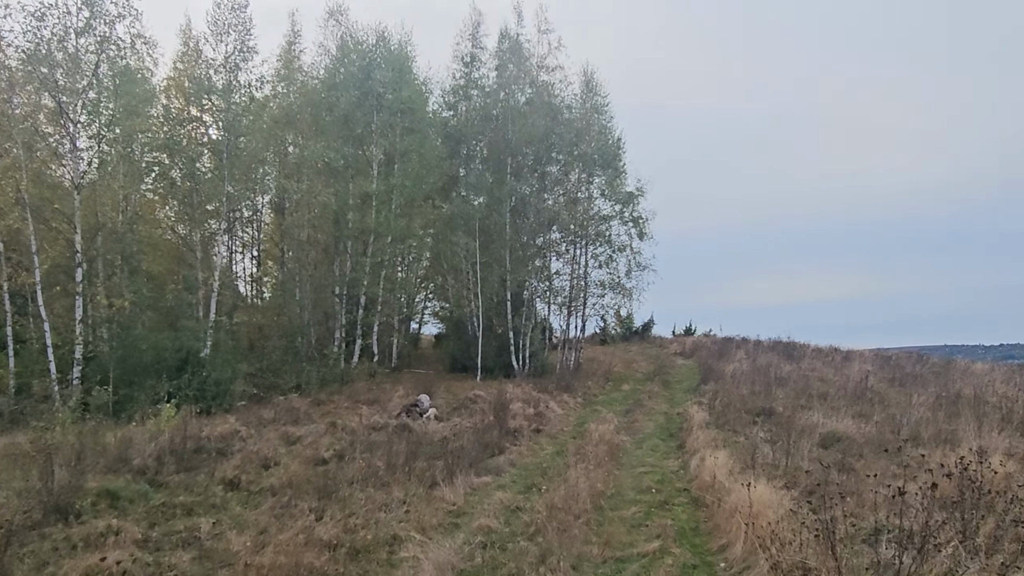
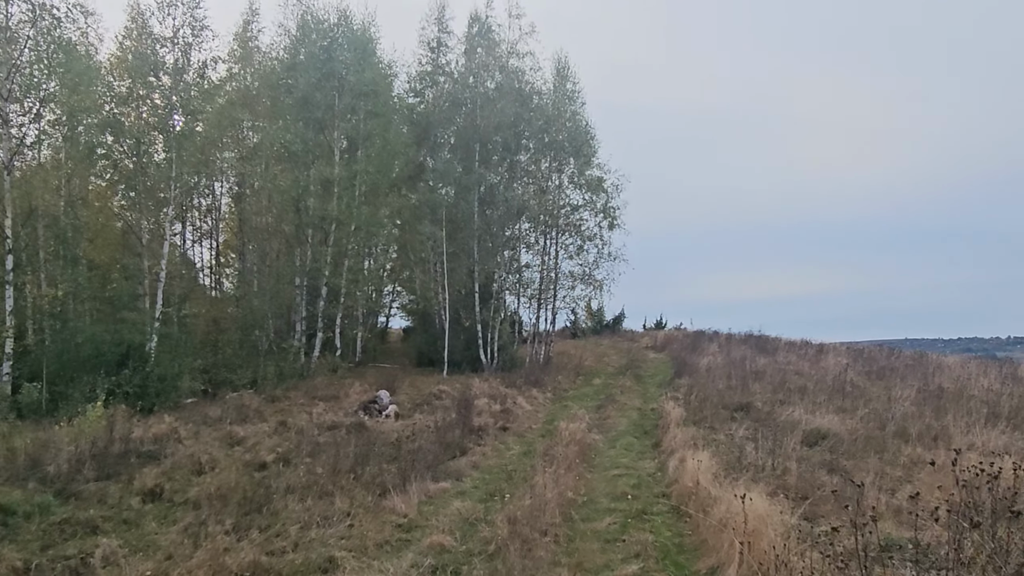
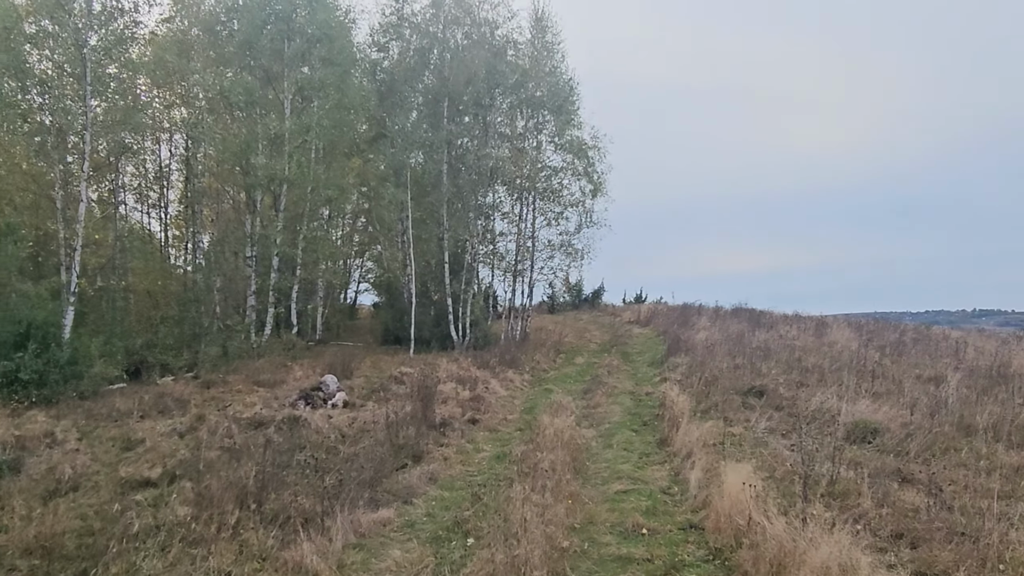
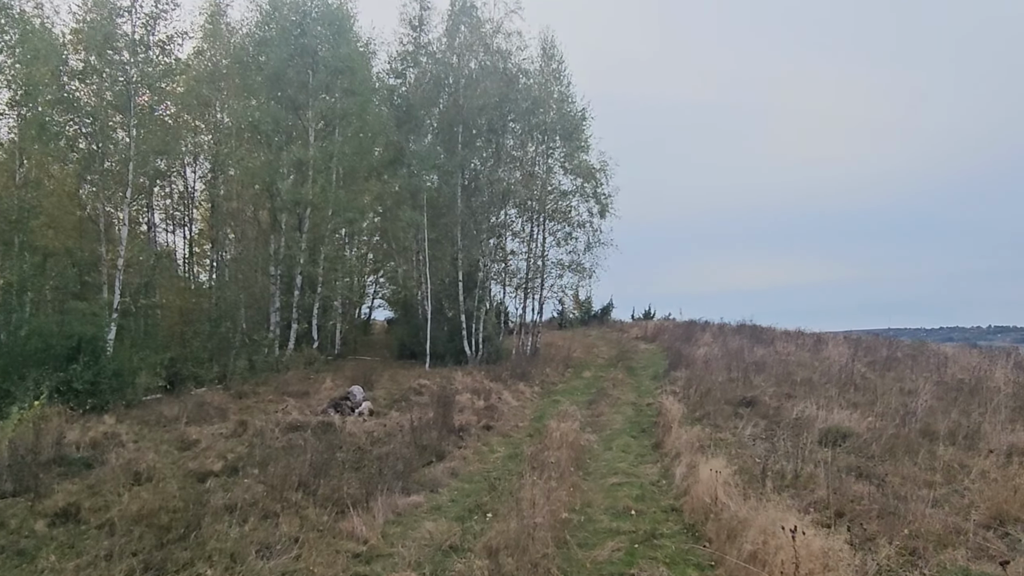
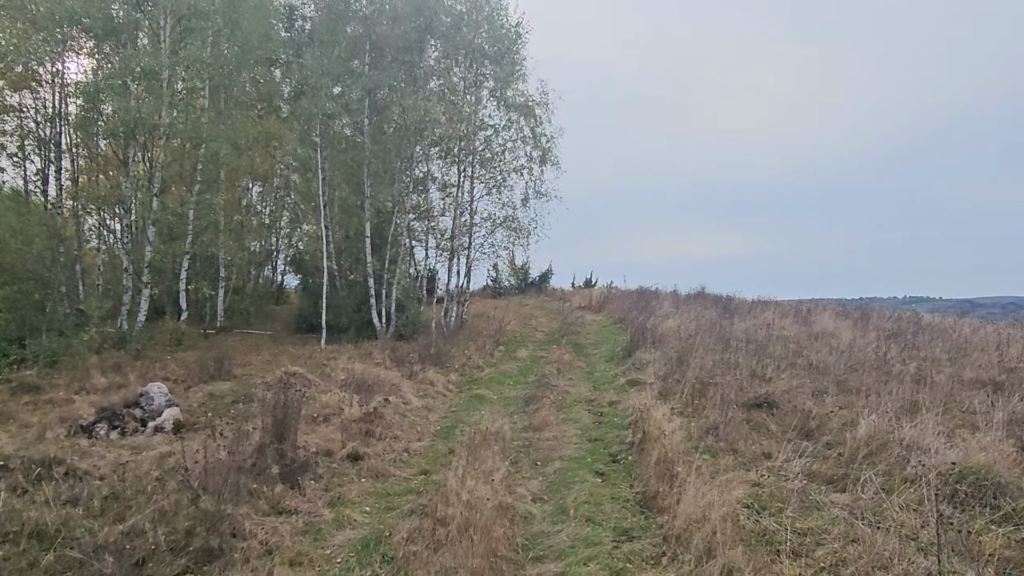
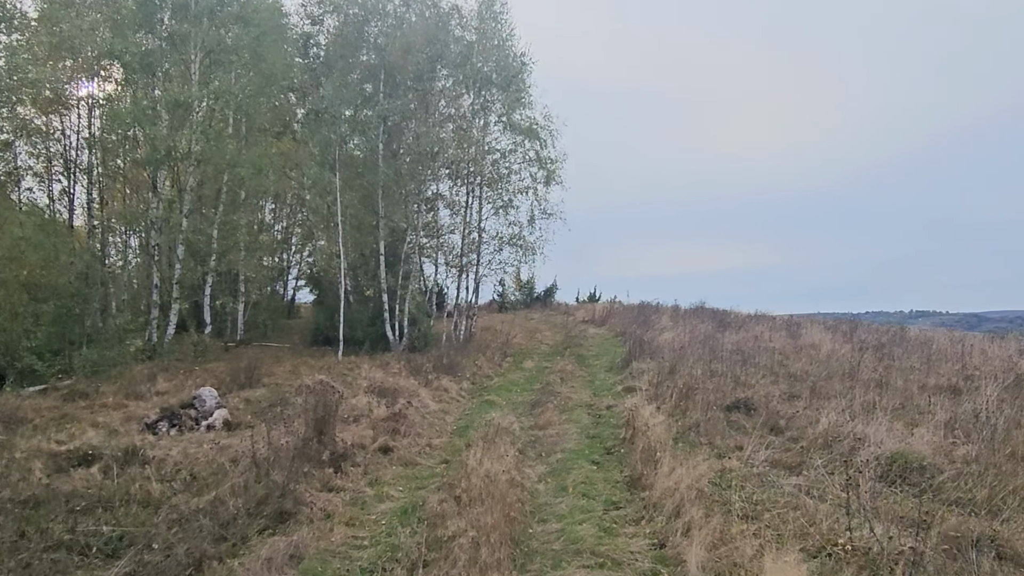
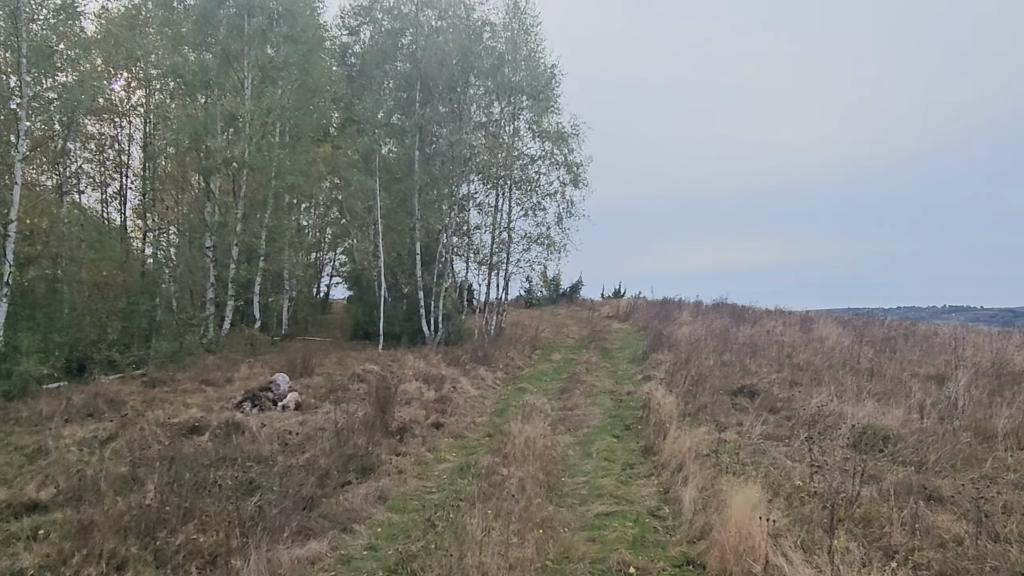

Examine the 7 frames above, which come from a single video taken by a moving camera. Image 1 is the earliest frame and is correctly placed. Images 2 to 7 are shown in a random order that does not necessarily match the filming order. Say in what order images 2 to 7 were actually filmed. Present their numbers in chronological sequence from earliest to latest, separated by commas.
2, 4, 3, 7, 6, 5
